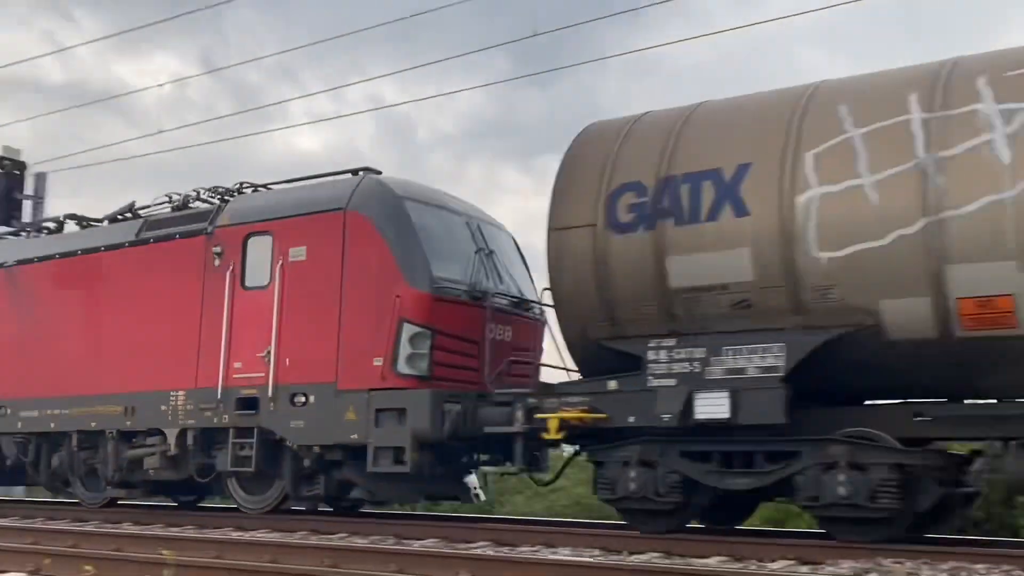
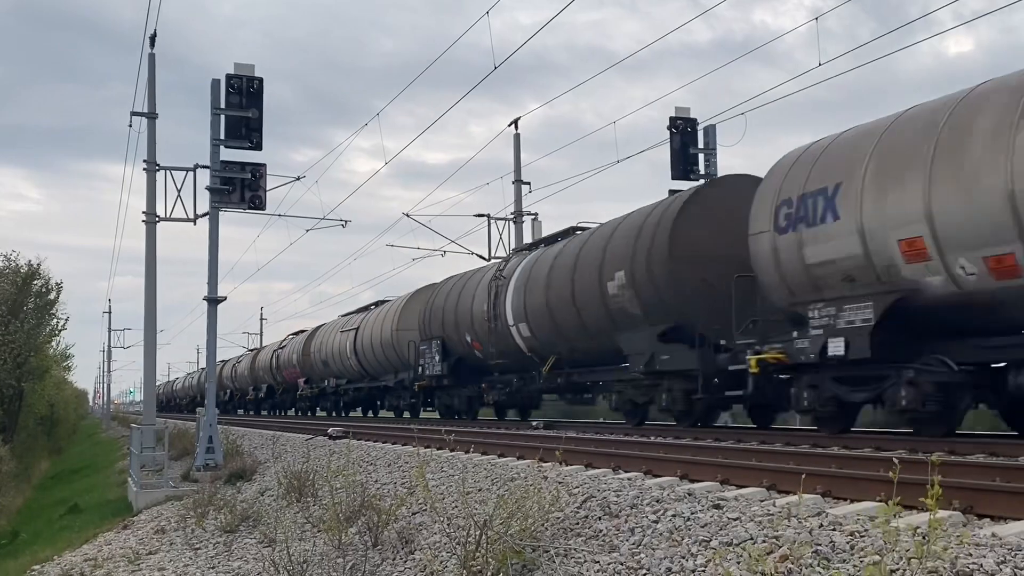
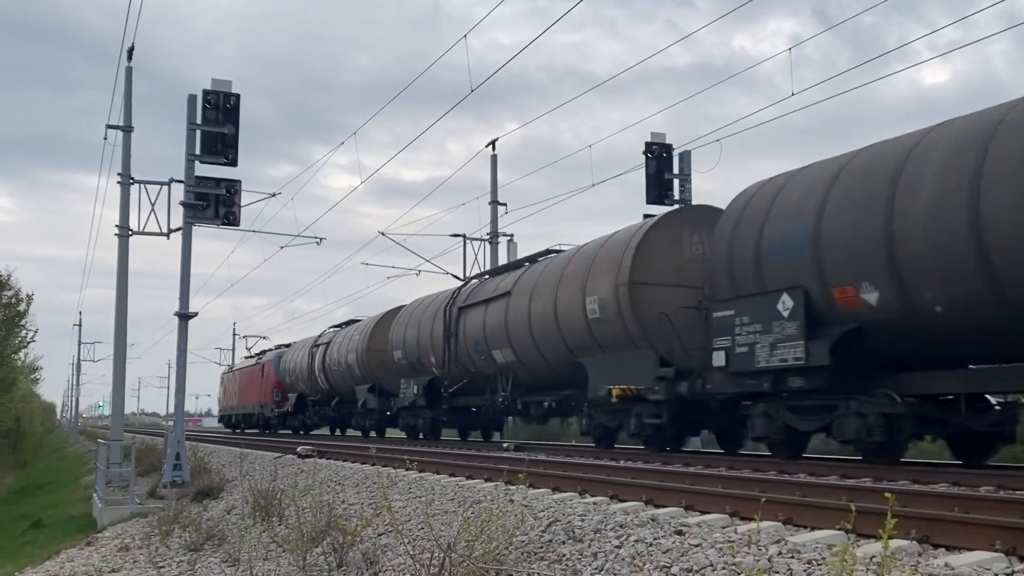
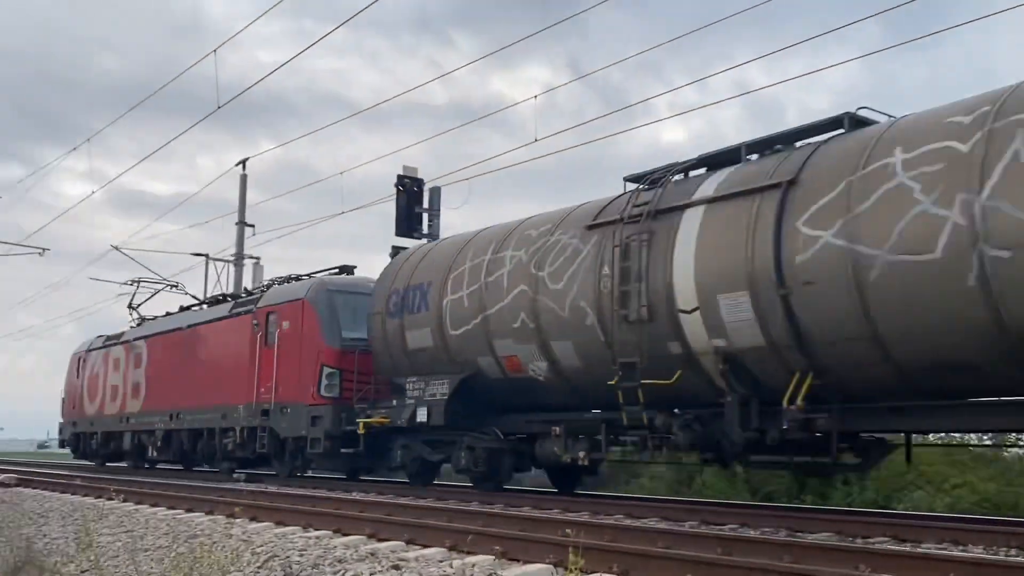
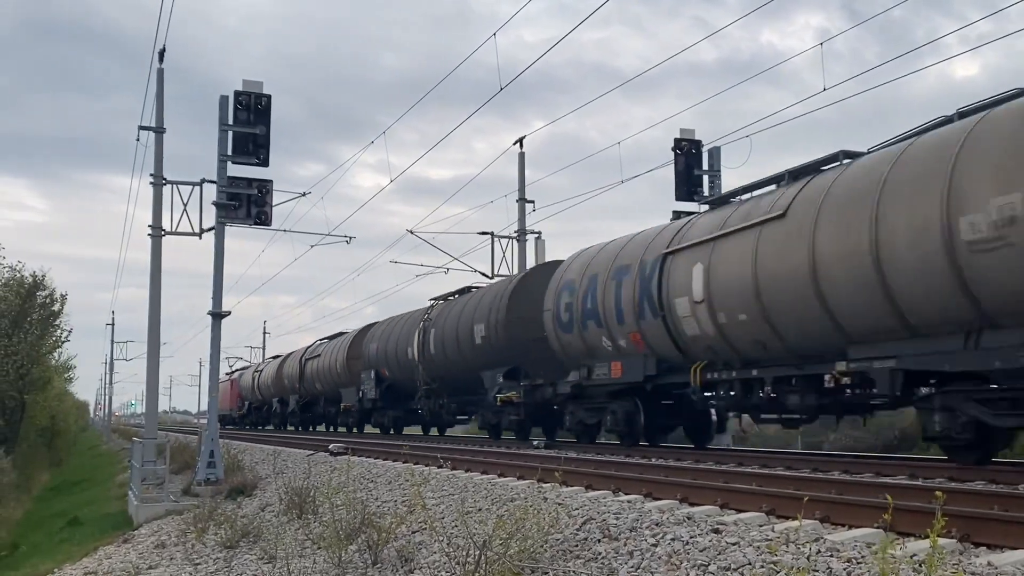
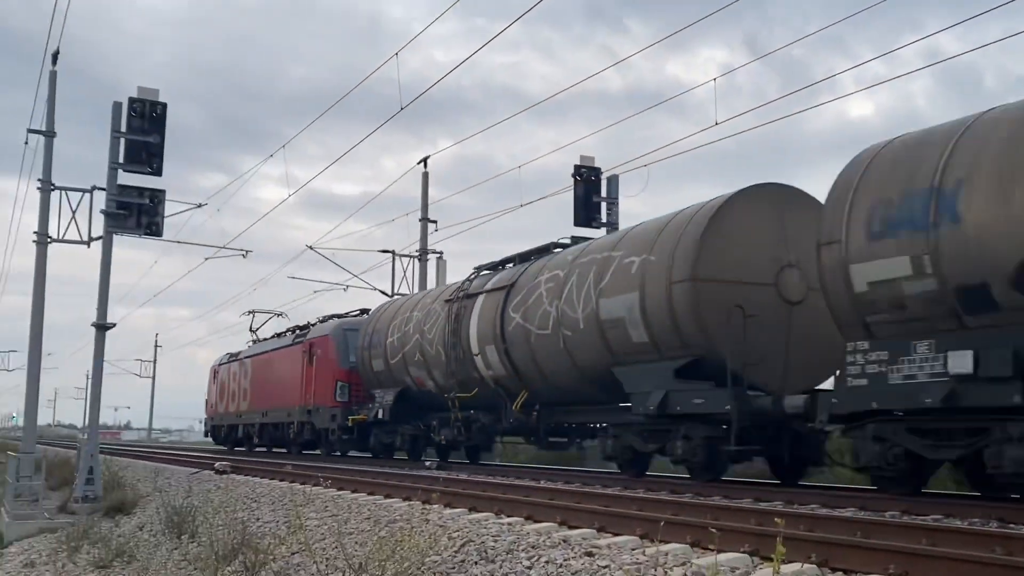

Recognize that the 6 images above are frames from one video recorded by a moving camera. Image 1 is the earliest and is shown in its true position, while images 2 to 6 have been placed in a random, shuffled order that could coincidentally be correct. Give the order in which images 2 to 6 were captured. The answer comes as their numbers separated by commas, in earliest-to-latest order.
4, 6, 3, 5, 2
